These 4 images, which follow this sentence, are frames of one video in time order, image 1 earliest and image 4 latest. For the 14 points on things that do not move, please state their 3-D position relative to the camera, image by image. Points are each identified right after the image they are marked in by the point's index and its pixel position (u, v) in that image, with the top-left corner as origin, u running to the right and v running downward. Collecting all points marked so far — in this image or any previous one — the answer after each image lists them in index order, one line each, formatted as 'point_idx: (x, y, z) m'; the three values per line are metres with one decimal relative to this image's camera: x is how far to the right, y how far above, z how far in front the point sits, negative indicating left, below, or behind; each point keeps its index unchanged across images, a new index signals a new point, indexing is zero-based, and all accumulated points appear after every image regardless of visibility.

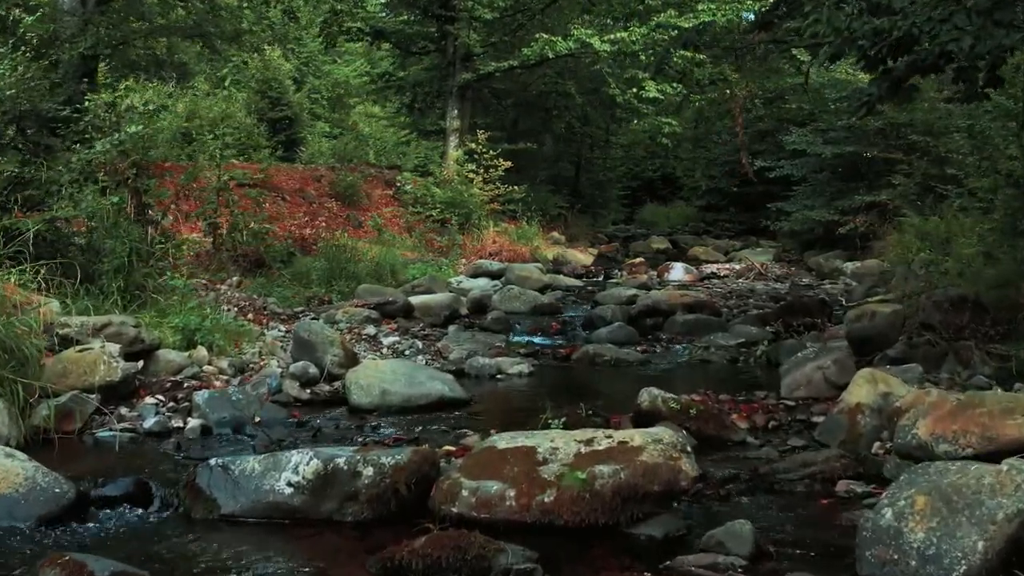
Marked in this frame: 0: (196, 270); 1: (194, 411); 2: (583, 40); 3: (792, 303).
0: (-4.0, +0.2, +9.9) m
1: (-2.4, -0.9, +6.0) m
2: (+1.5, +5.2, +17.0) m
3: (+3.7, -0.2, +10.6) m
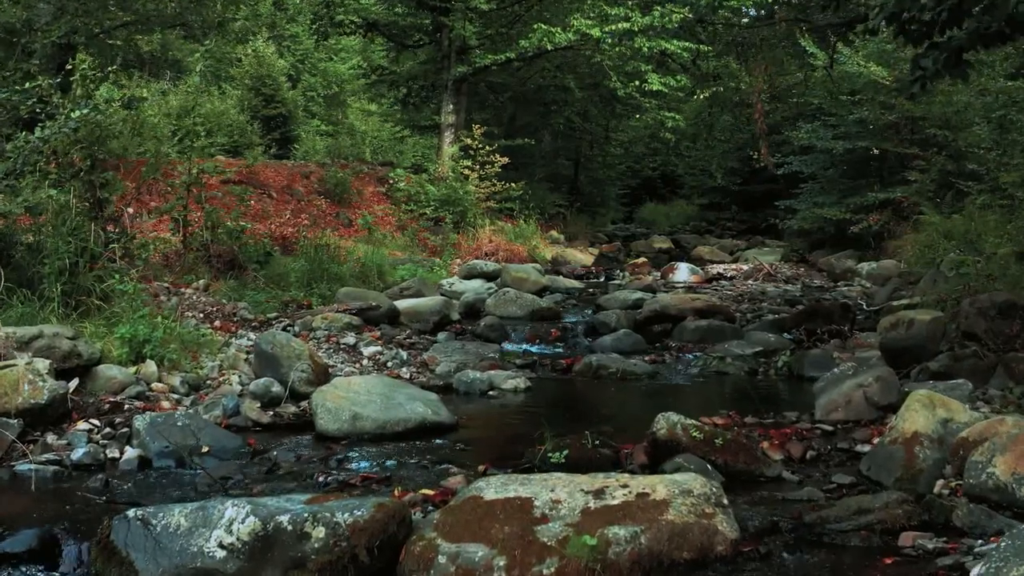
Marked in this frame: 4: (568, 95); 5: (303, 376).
0: (-4.0, +0.2, +9.1) m
1: (-2.5, -1.0, +5.1) m
2: (+1.5, +5.2, +16.1) m
3: (+3.7, -0.3, +9.7) m
4: (+1.4, +4.7, +19.4) m
5: (-1.6, -0.7, +6.1) m
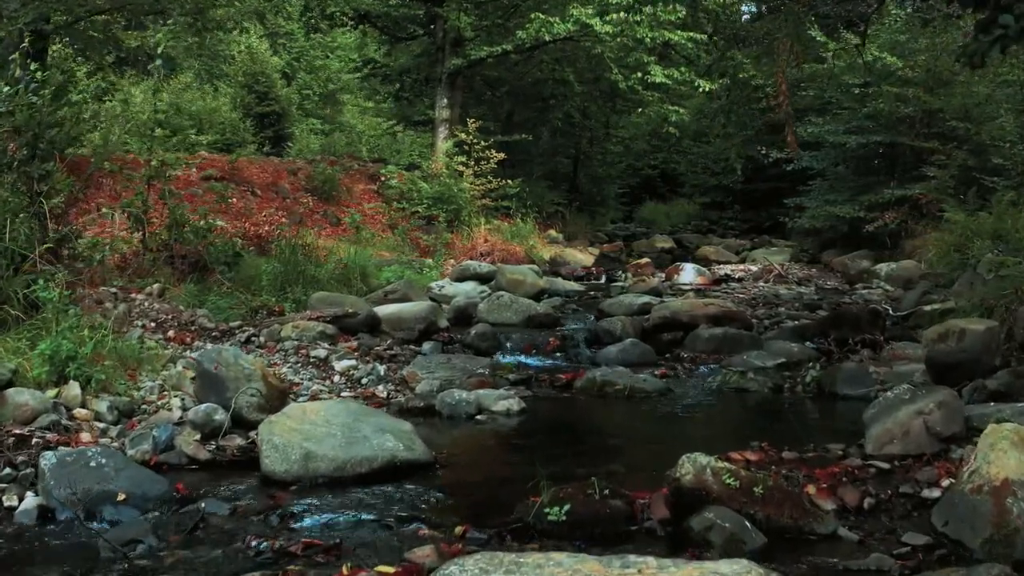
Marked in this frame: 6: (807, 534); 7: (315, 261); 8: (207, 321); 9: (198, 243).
0: (-4.1, +0.1, +8.1) m
1: (-2.5, -1.0, +4.2) m
2: (+1.4, +5.2, +15.1) m
3: (+3.6, -0.3, +8.7) m
4: (+1.3, +4.6, +18.5) m
5: (-1.7, -0.7, +5.1) m
6: (+1.4, -1.2, +3.7) m
7: (-2.5, +0.3, +10.0) m
8: (-3.0, -0.3, +7.7) m
9: (-3.6, +0.5, +9.0) m
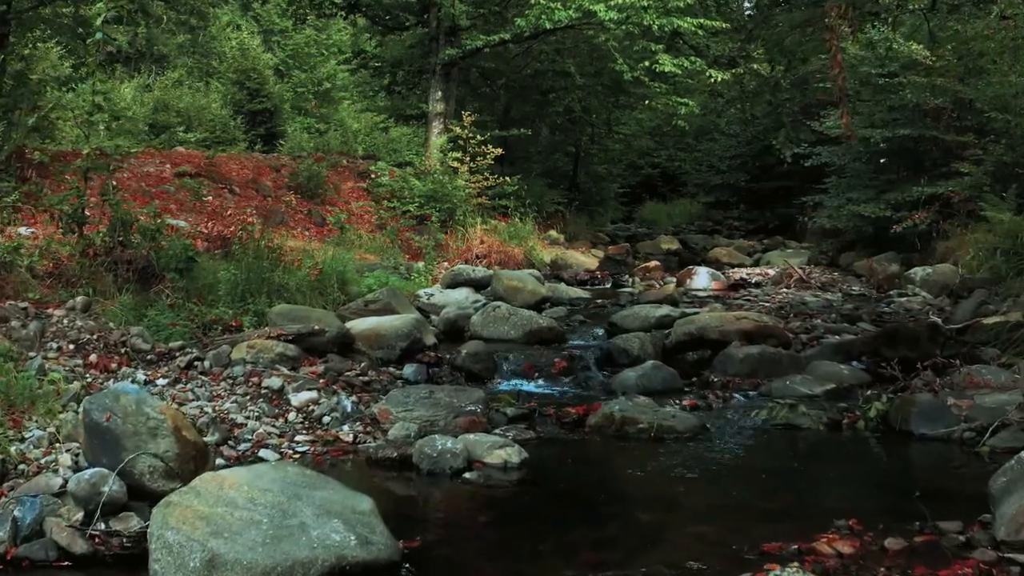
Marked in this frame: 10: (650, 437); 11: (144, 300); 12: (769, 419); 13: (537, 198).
0: (-4.1, 0.0, +6.8) m
1: (-2.5, -1.1, +2.9) m
2: (+1.3, +5.0, +13.8) m
3: (+3.6, -0.4, +7.5) m
4: (+1.2, +4.5, +17.2) m
5: (-1.7, -0.8, +3.8) m
6: (+1.4, -1.3, +2.4) m
7: (-2.5, +0.2, +8.7) m
8: (-3.0, -0.4, +6.4) m
9: (-3.6, +0.4, +7.7) m
10: (+0.9, -1.0, +5.4) m
11: (-3.4, -0.1, +7.4) m
12: (+1.9, -1.0, +5.9) m
13: (+0.6, +2.0, +17.6) m
